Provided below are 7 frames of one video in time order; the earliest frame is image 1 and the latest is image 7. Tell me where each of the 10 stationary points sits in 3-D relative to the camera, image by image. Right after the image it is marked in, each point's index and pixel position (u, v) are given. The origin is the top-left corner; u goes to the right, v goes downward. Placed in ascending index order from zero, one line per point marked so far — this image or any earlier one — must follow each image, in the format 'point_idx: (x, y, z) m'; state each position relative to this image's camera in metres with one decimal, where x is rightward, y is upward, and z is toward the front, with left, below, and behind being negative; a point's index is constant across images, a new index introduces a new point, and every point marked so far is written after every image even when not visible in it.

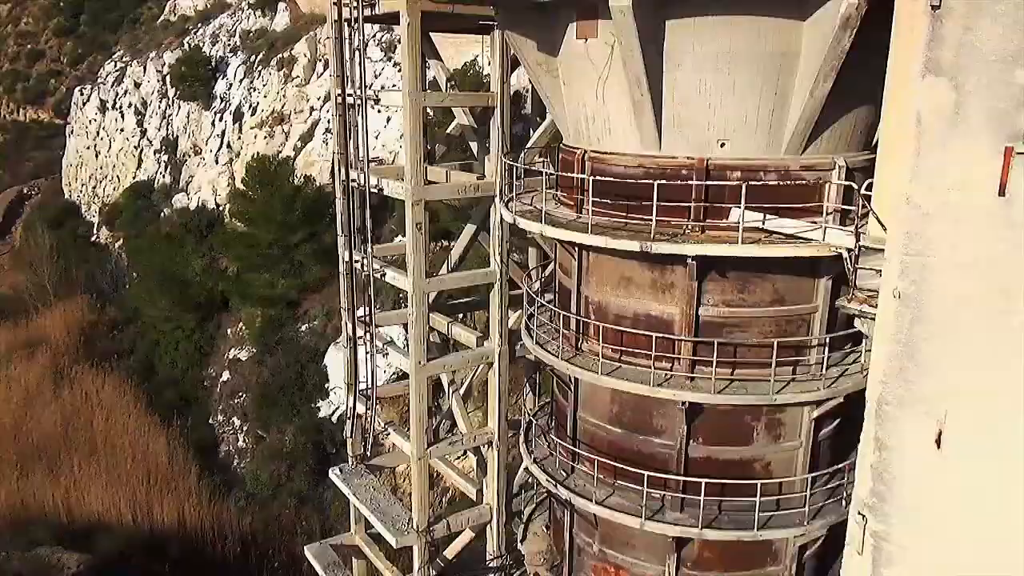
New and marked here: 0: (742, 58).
0: (+2.3, +2.3, +7.8) m
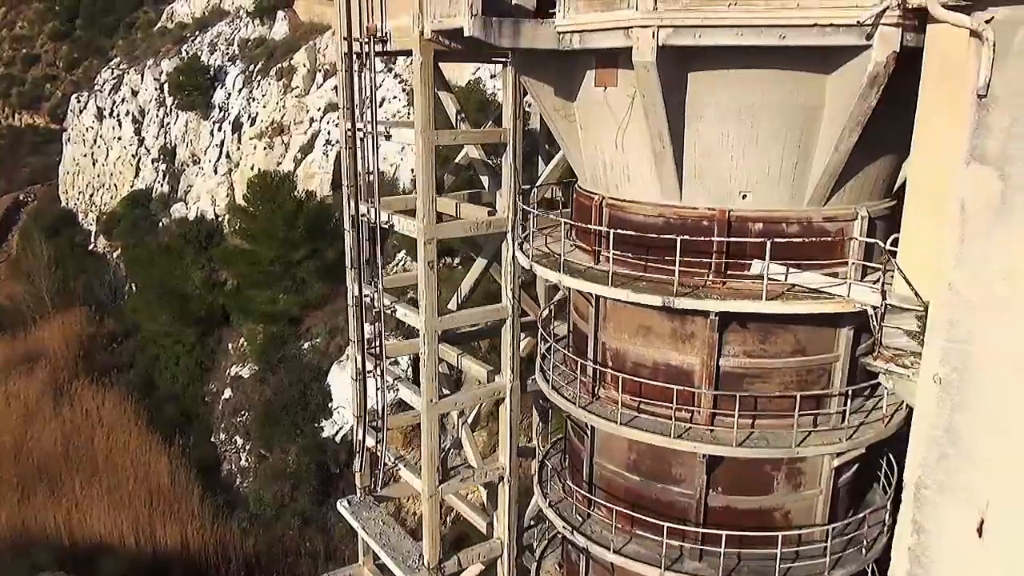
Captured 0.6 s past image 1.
0: (+2.5, +1.7, +7.7) m
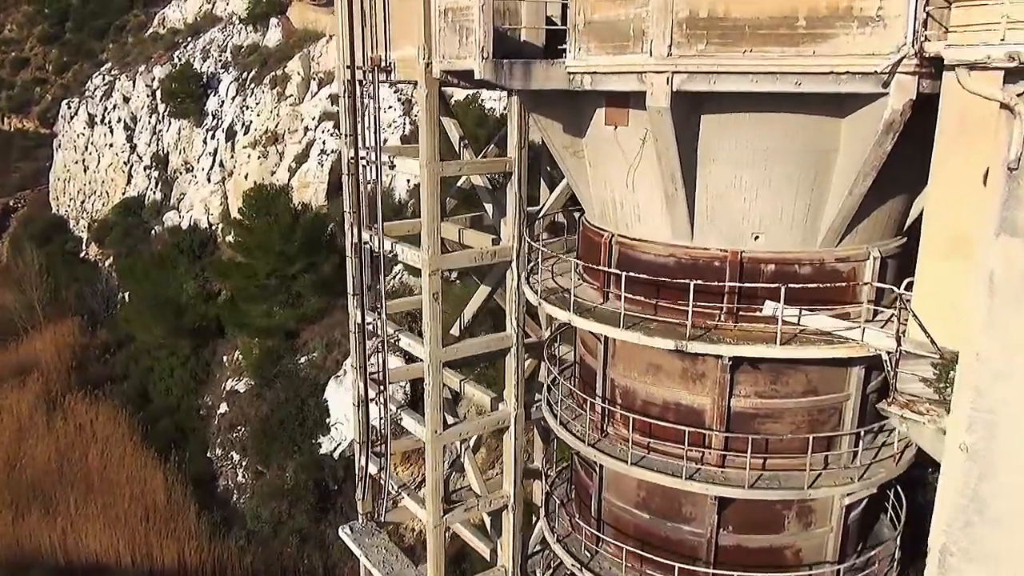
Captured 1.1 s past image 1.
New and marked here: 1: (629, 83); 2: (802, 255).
0: (+2.6, +1.3, +7.7) m
1: (+1.1, +1.9, +7.5) m
2: (+3.0, +0.3, +8.1) m
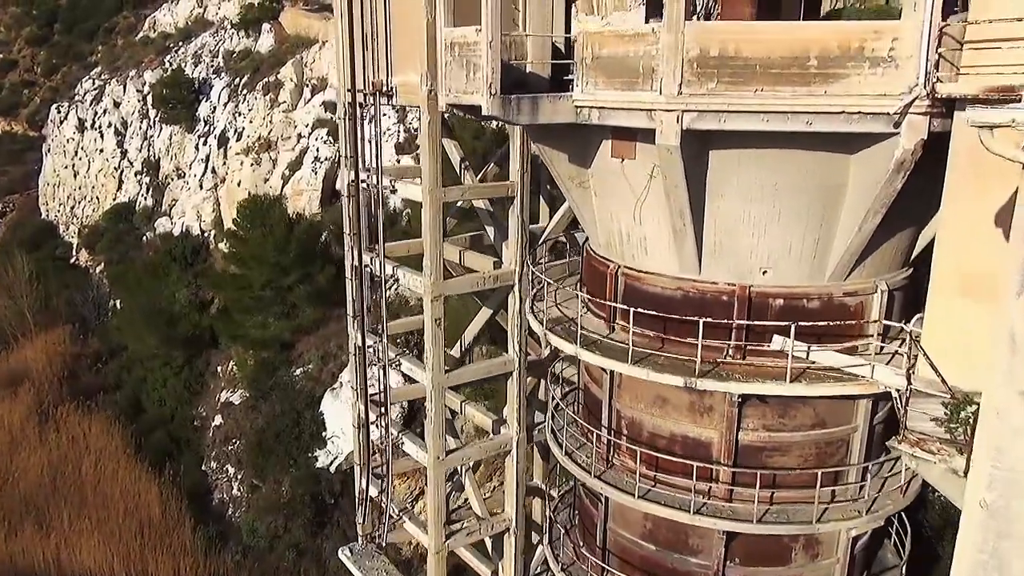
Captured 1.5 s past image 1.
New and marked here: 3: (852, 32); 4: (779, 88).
0: (+2.7, +0.9, +7.6) m
1: (+1.2, +1.6, +7.5) m
2: (+3.0, 0.0, +8.1) m
3: (+2.9, +2.2, +6.7) m
4: (+2.3, +1.7, +6.9) m
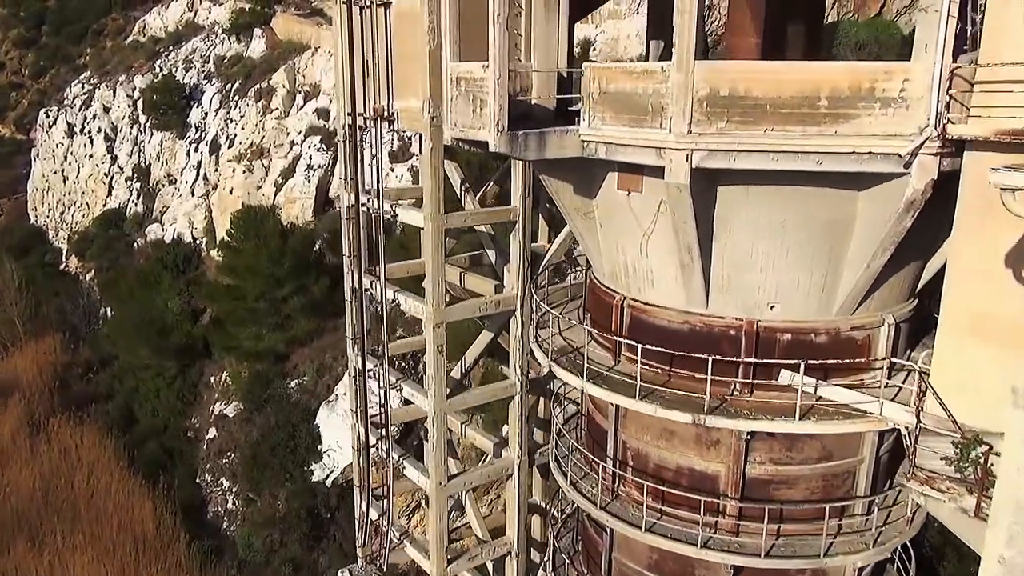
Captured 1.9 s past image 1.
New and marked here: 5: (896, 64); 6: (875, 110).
0: (+2.7, +0.6, +7.6) m
1: (+1.3, +1.2, +7.4) m
2: (+3.1, -0.4, +8.1) m
3: (+3.0, +1.8, +6.7) m
4: (+2.4, +1.4, +6.9) m
5: (+3.2, +1.9, +6.6) m
6: (+3.1, +1.5, +6.7) m
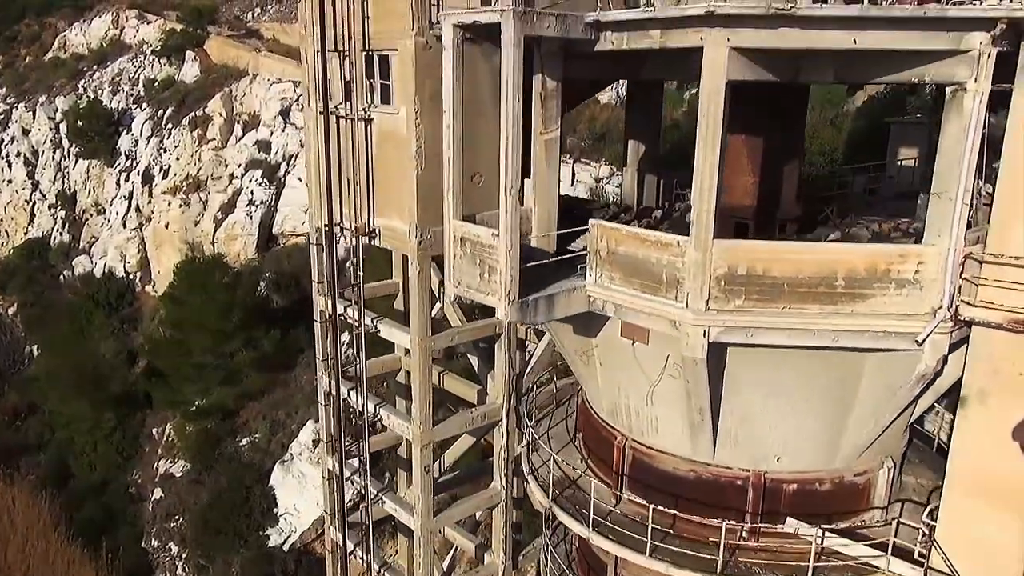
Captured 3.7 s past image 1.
0: (+2.8, -1.0, +7.6) m
1: (+1.4, -0.3, +7.3) m
2: (+3.2, -1.9, +8.1) m
3: (+3.1, +0.3, +6.7) m
4: (+2.5, -0.2, +6.8) m
5: (+3.4, +0.3, +6.7) m
6: (+3.2, 0.0, +6.8) m
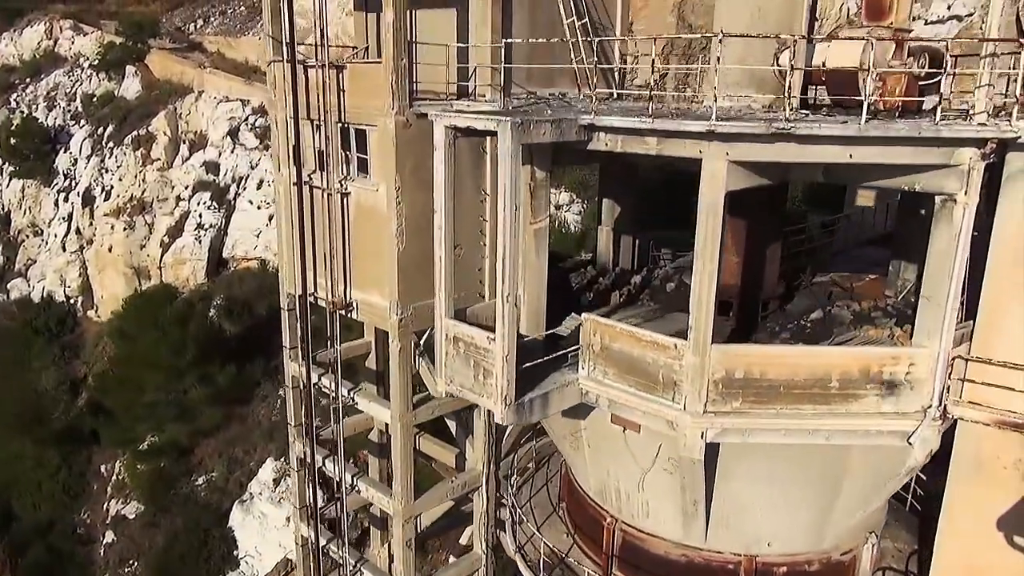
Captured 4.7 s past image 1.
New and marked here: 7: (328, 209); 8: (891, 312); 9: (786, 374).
0: (+2.8, -1.8, +7.7) m
1: (+1.3, -1.2, +7.3) m
2: (+3.1, -2.8, +8.2) m
3: (+3.1, -0.6, +6.8) m
4: (+2.5, -1.0, +6.9) m
5: (+3.4, -0.5, +6.8) m
6: (+3.2, -0.9, +6.9) m
7: (-2.4, +1.0, +10.0) m
8: (+4.3, -0.3, +9.0) m
9: (+2.4, -0.7, +6.8) m
